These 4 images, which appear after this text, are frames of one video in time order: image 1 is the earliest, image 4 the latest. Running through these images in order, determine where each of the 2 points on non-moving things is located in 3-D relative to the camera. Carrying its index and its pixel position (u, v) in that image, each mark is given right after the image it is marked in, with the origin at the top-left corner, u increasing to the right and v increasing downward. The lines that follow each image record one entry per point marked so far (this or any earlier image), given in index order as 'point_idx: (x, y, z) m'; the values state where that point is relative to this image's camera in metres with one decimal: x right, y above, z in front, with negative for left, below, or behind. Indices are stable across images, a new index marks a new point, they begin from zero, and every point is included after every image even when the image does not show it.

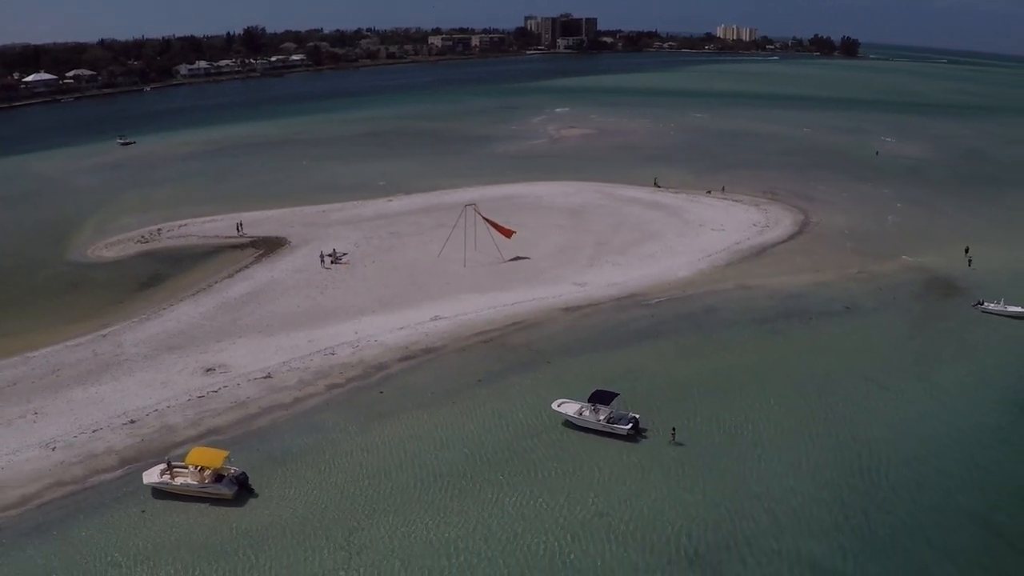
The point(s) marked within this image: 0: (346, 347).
0: (-4.1, -1.4, +17.4) m
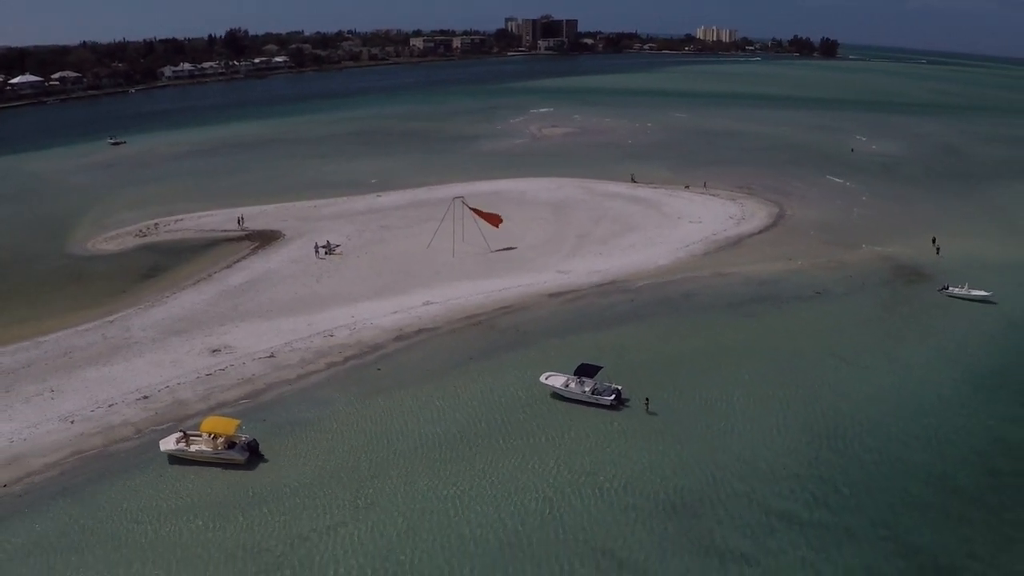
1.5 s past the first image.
0: (-4.4, -1.1, +18.3) m
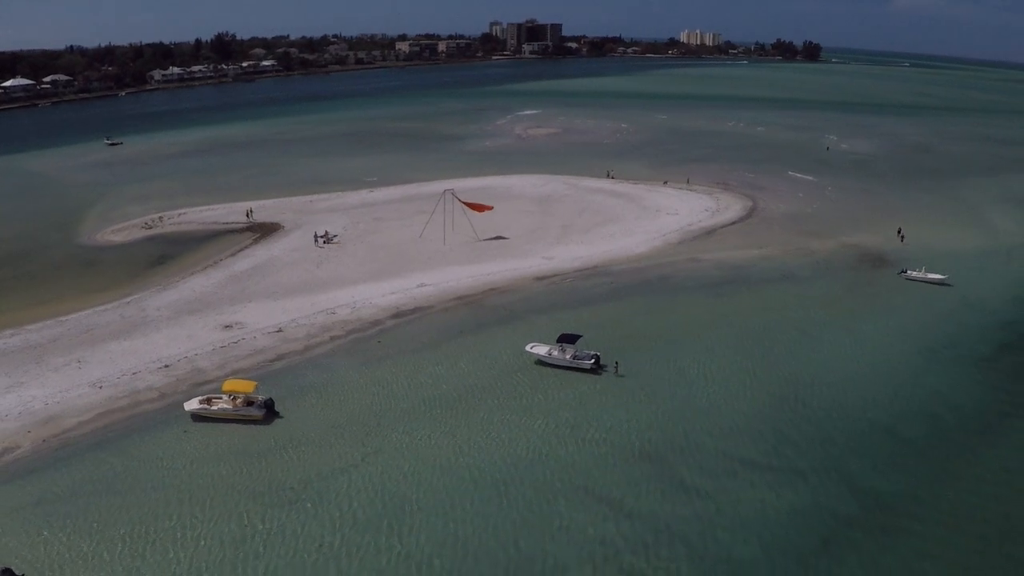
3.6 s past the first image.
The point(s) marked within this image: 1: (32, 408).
0: (-4.7, -0.6, +19.8) m
1: (-10.2, -2.5, +14.9) m
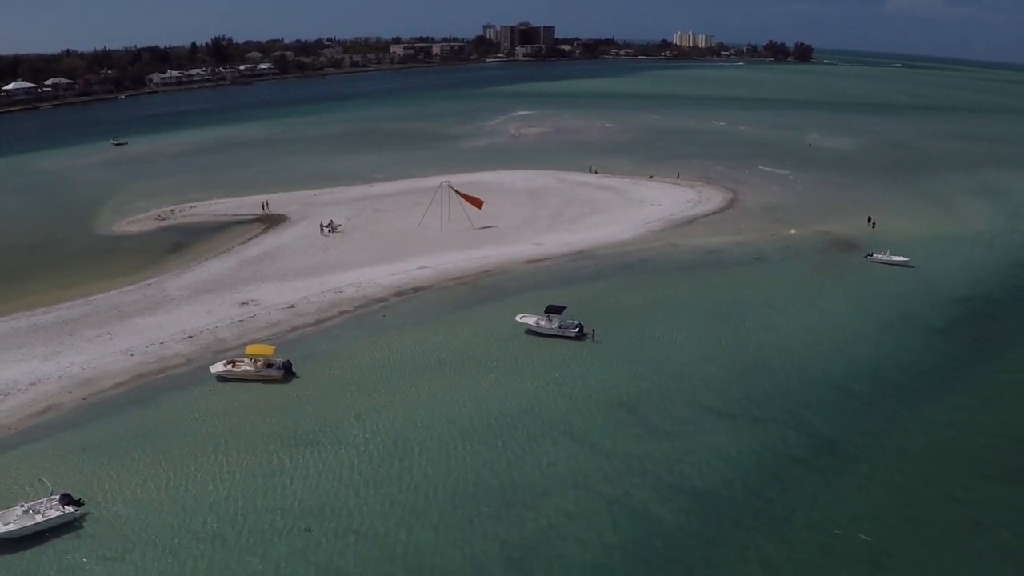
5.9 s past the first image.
0: (-4.9, 0.0, +21.6) m
1: (-10.4, -2.0, +16.7) m
